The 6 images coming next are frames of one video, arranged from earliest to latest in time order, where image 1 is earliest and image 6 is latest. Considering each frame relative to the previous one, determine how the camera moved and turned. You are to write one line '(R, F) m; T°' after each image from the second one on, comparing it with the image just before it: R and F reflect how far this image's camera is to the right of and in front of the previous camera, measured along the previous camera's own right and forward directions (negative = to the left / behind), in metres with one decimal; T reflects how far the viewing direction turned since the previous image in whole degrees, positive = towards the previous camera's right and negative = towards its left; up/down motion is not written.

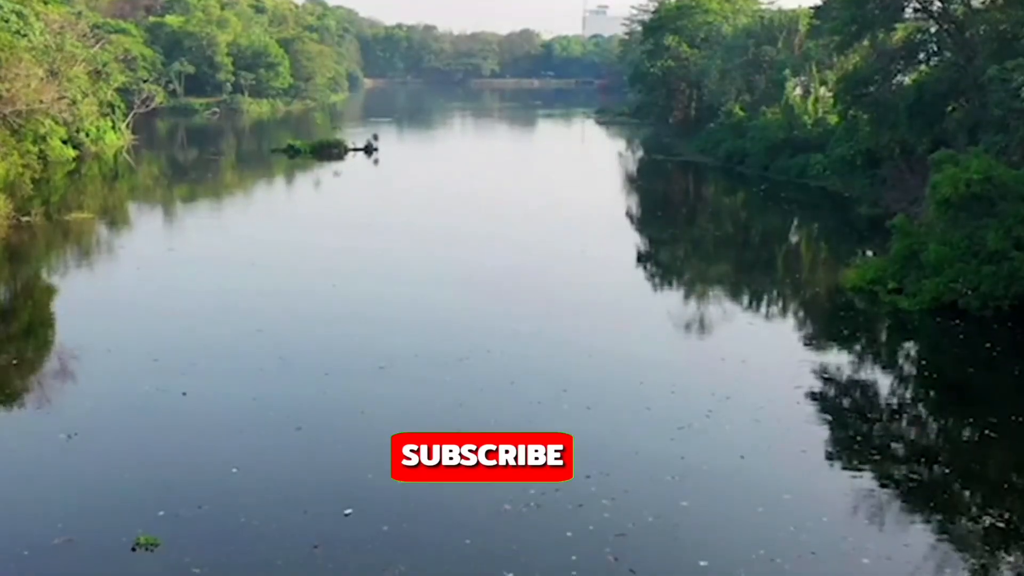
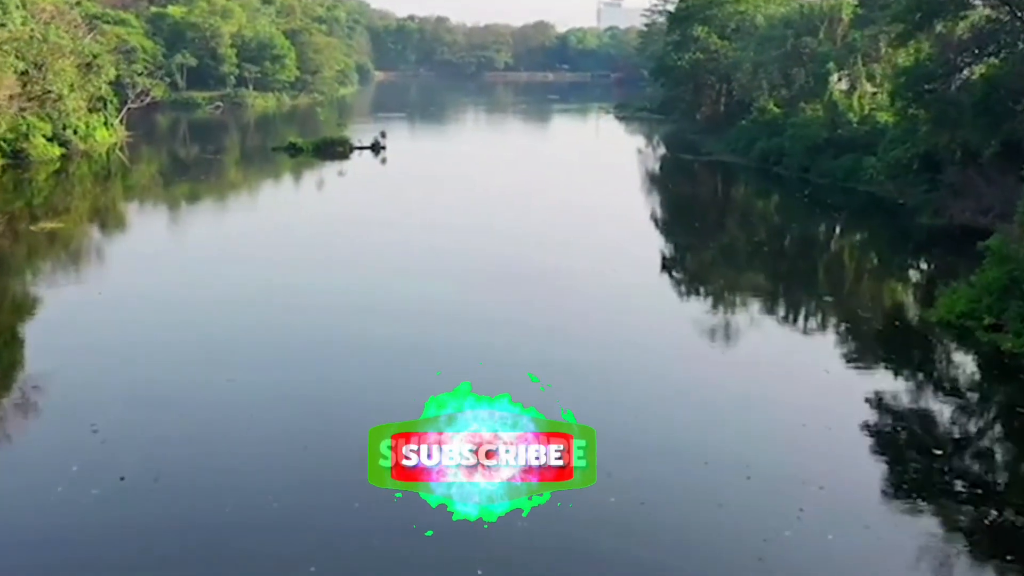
(-0.1, +1.5) m; -1°
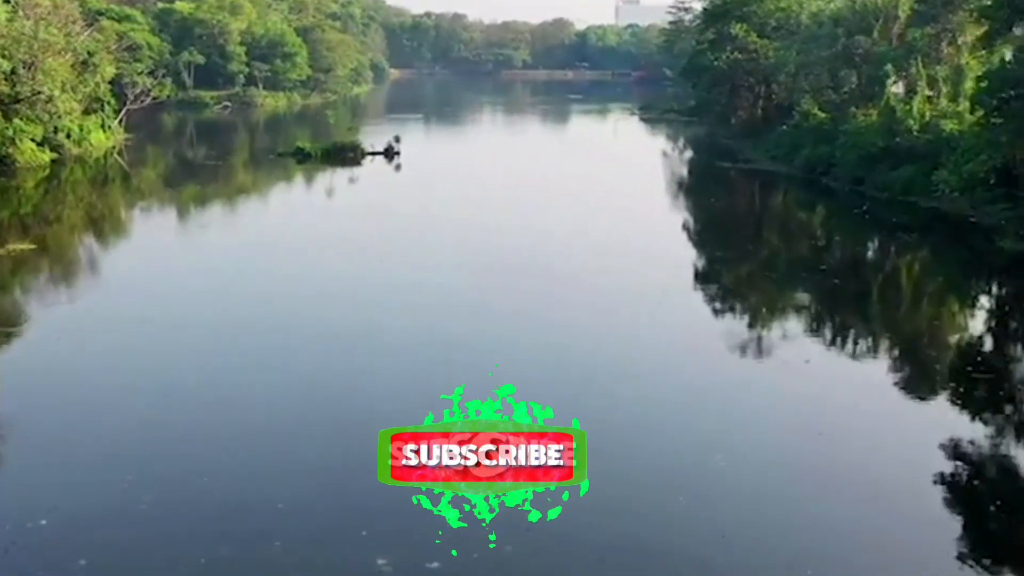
(-0.1, +1.5) m; -1°
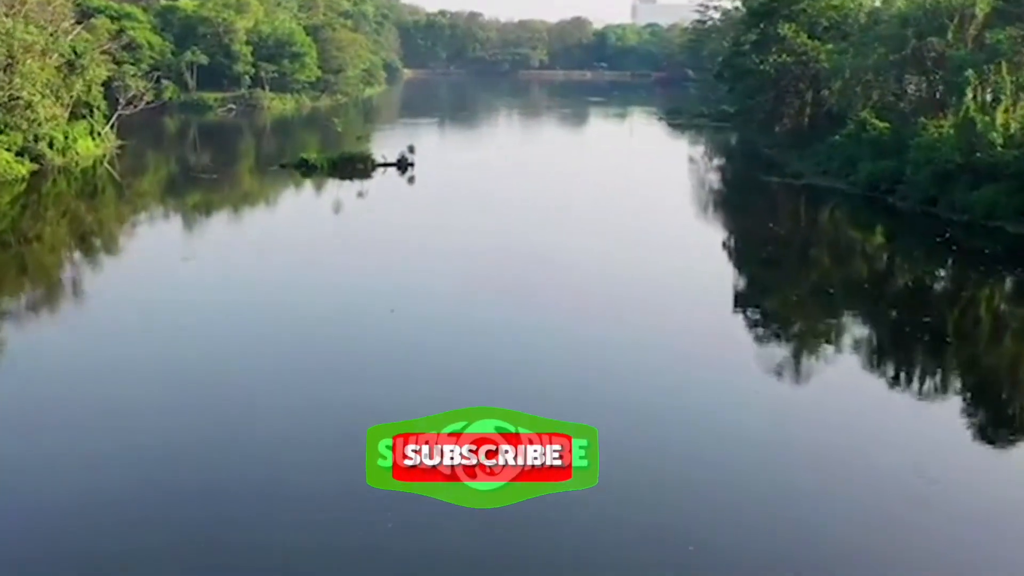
(-0.2, +1.8) m; -1°
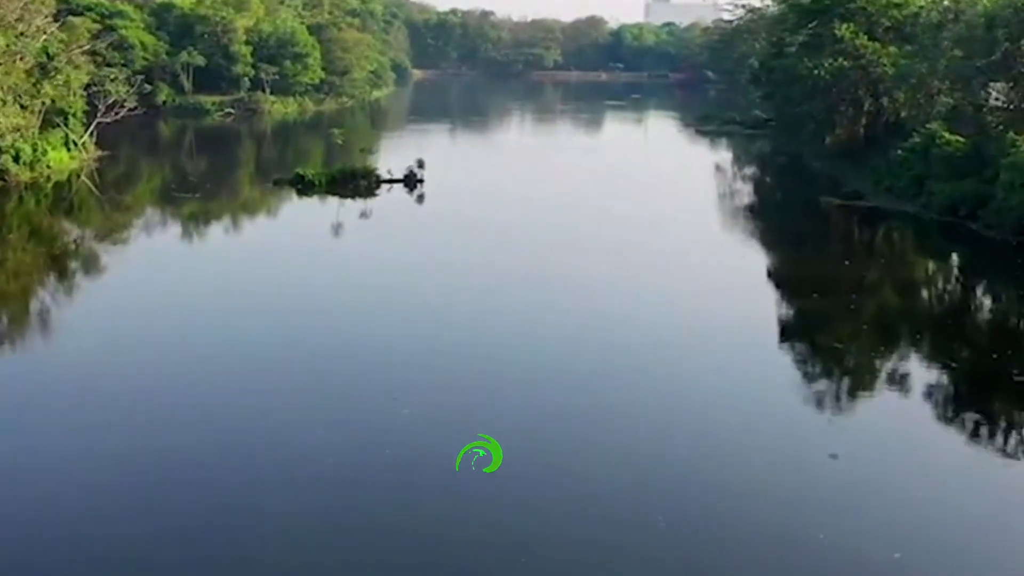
(-0.2, +2.0) m; 0°
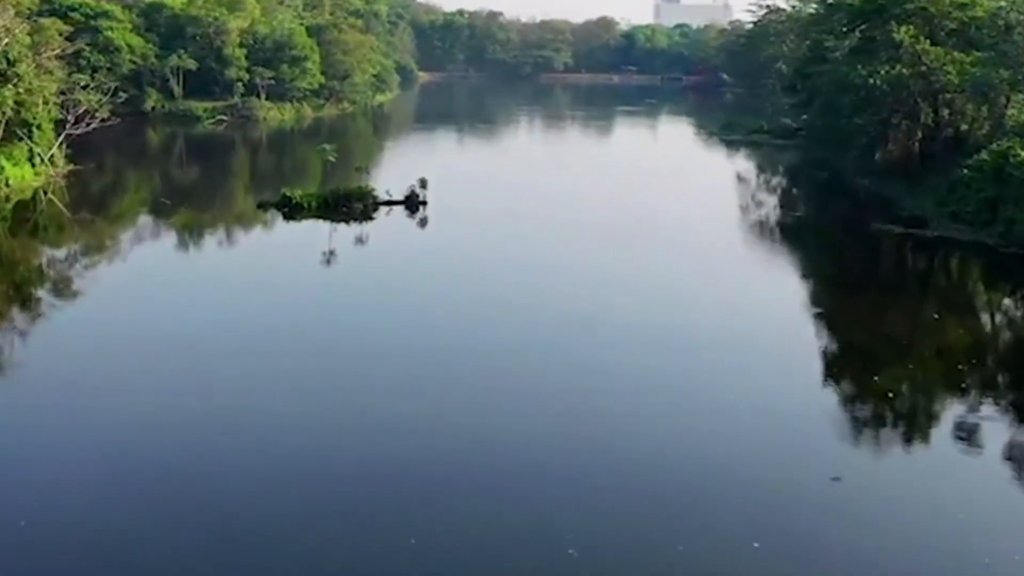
(-0.1, +1.8) m; 0°
